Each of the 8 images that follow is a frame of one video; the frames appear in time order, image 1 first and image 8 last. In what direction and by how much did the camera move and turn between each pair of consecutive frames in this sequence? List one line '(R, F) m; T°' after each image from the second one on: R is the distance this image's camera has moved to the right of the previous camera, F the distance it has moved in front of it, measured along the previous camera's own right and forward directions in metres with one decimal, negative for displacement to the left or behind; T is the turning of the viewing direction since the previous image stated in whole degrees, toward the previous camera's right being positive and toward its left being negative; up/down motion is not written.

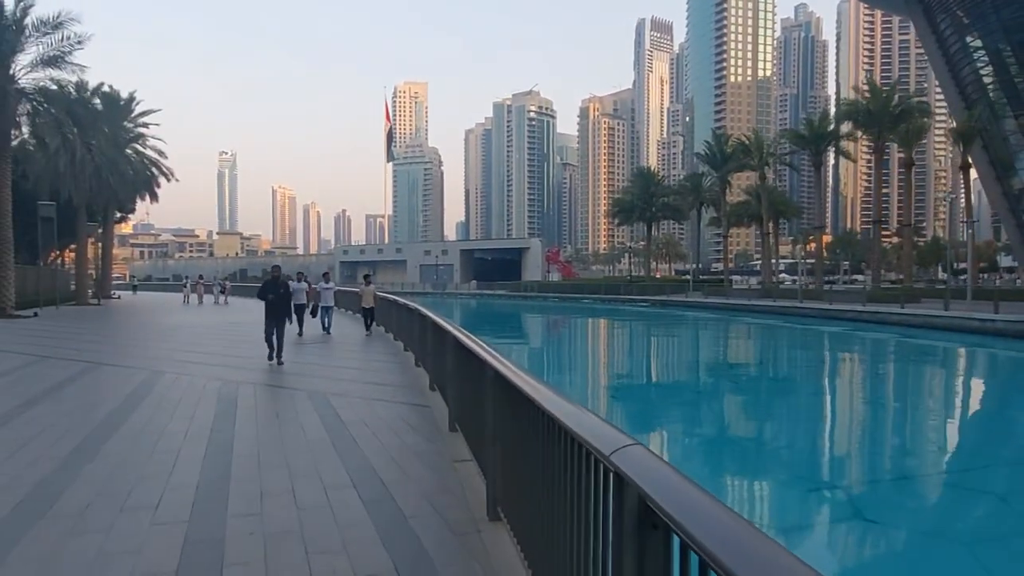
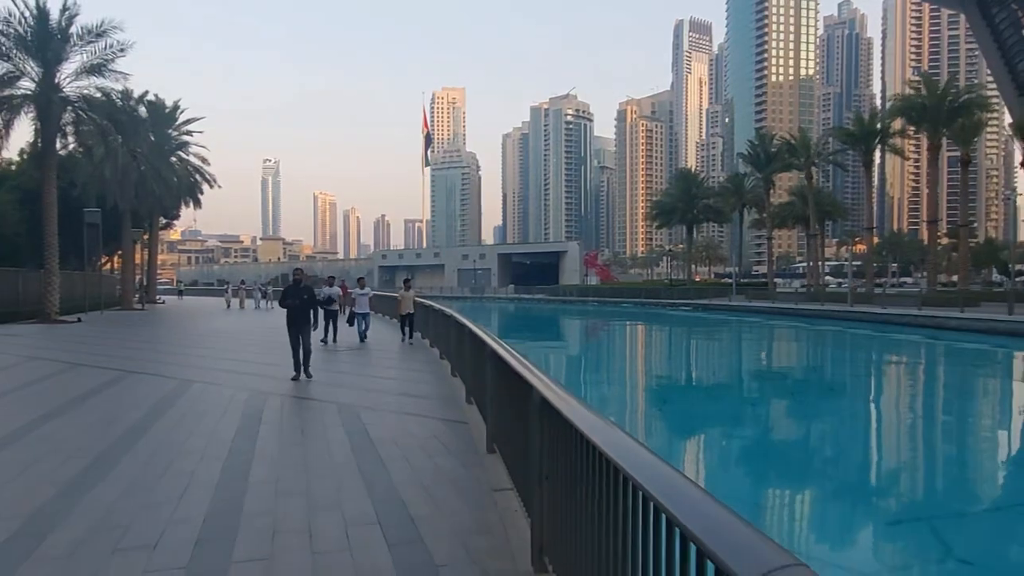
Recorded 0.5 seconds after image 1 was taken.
(0.0, +0.4) m; -3°
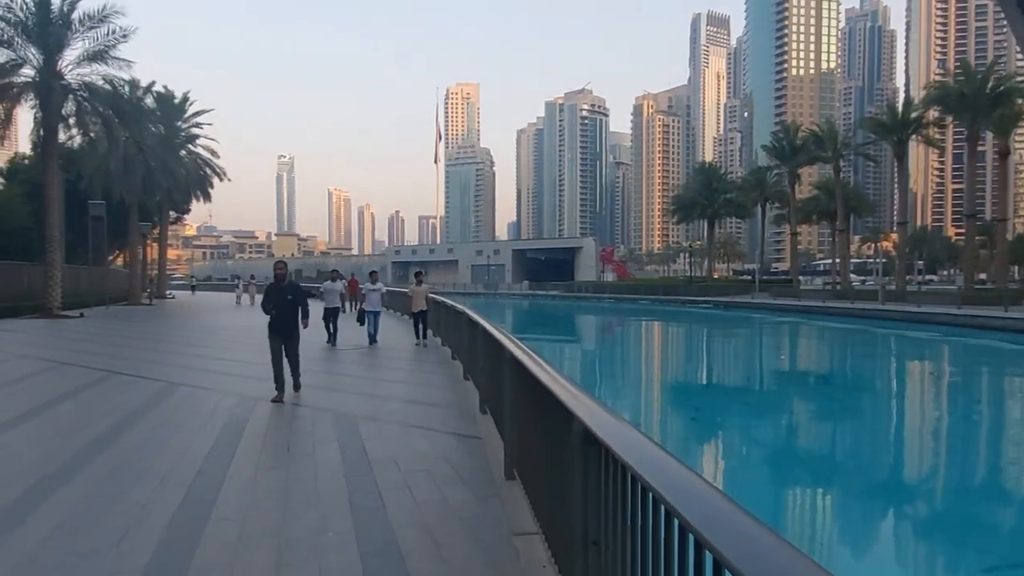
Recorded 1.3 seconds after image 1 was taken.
(-0.1, +0.9) m; -1°
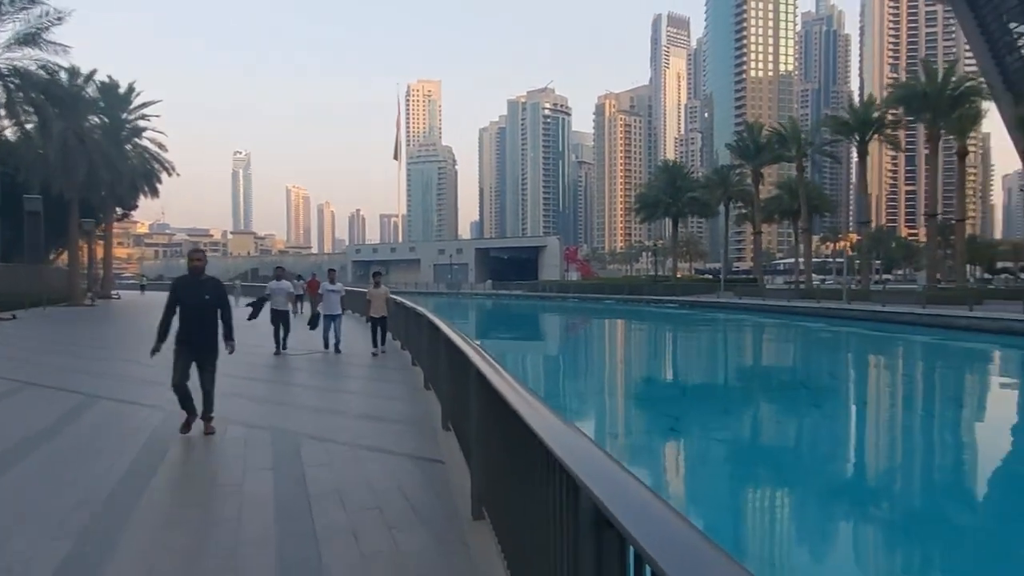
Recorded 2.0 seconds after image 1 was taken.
(0.0, +0.7) m; +3°
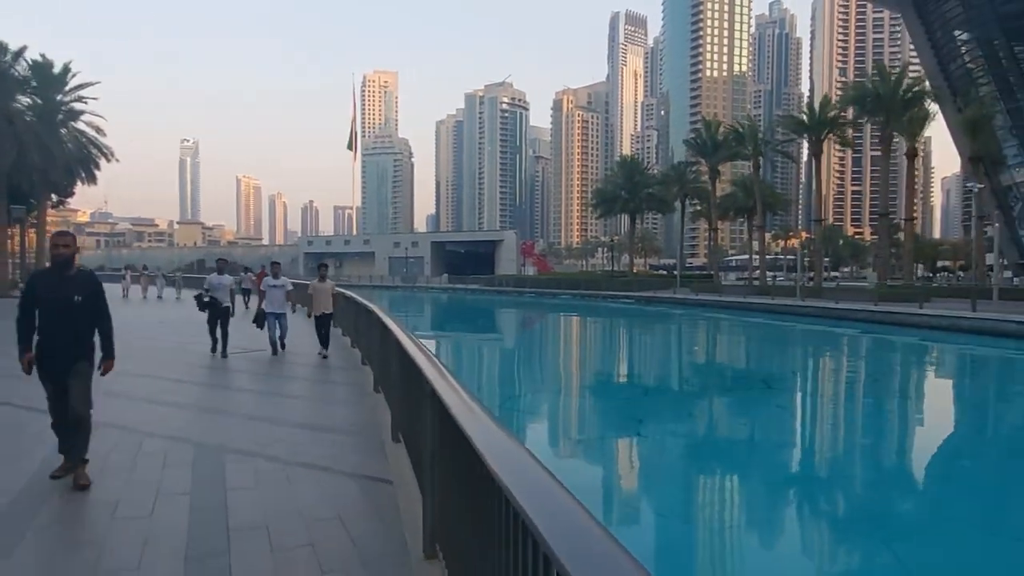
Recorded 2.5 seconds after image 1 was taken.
(0.0, +0.5) m; +4°
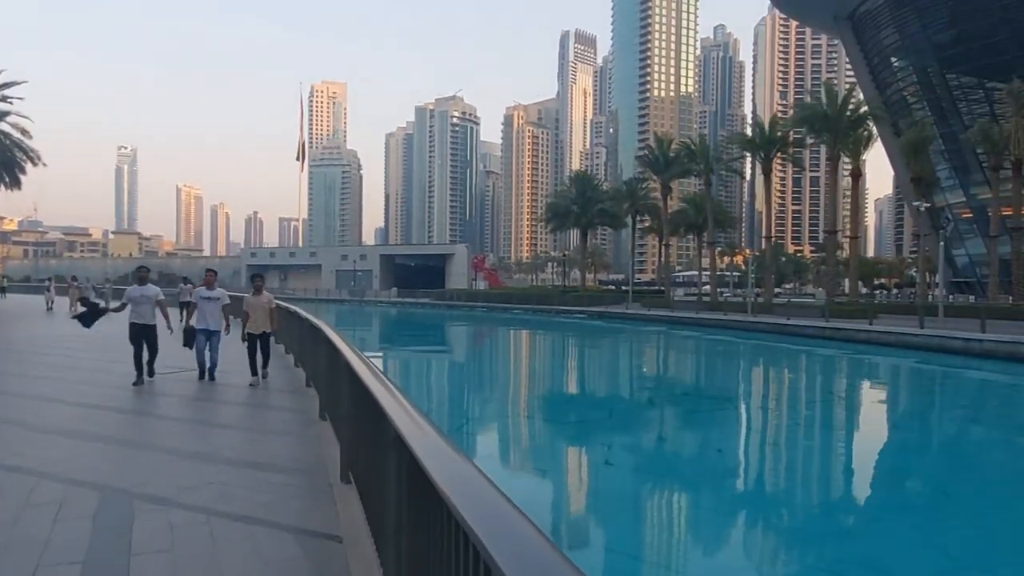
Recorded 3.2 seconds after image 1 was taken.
(-0.1, +0.6) m; +4°
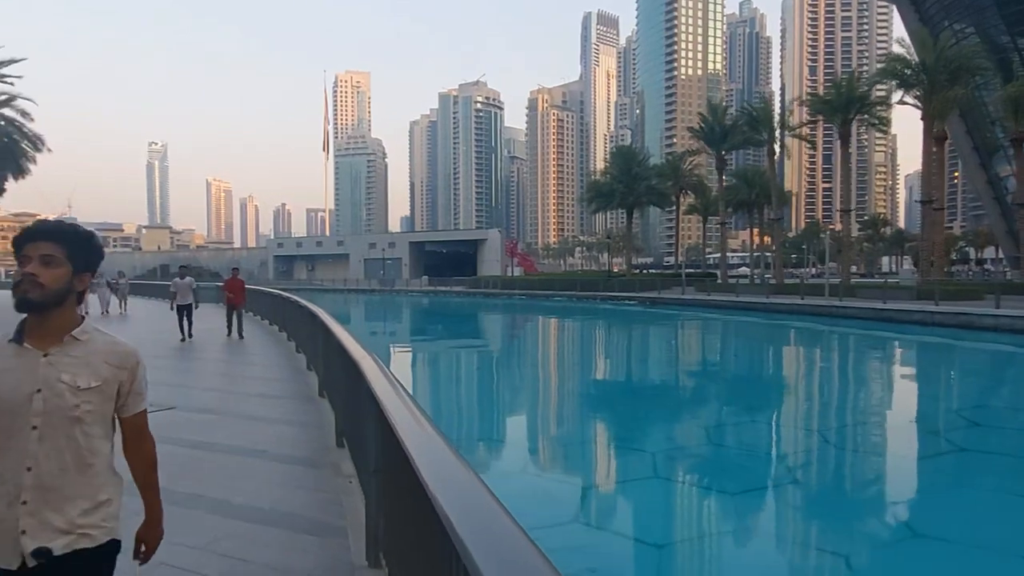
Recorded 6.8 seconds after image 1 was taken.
(-0.8, +2.4) m; -2°
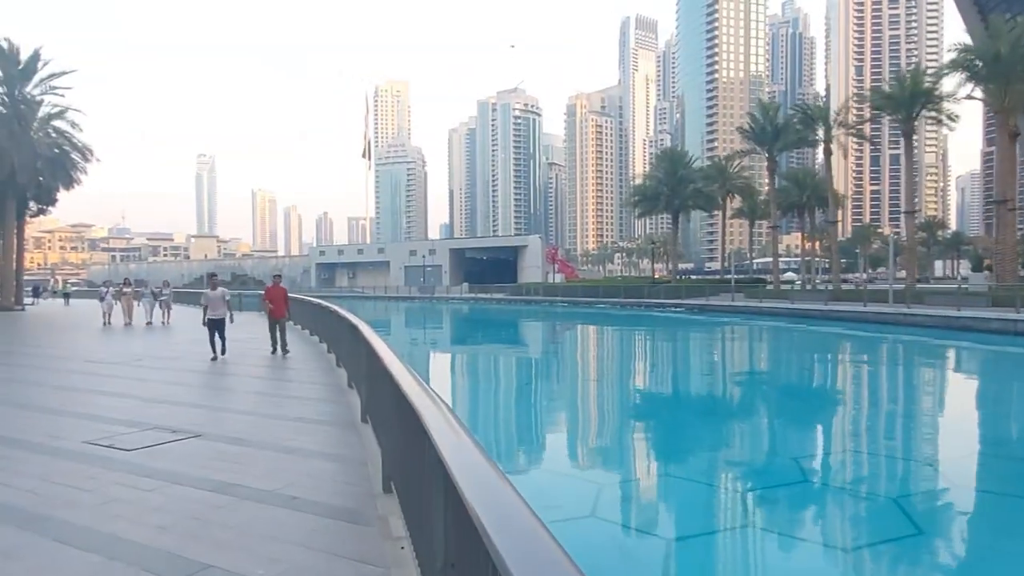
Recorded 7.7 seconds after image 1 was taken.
(-0.2, +0.7) m; -3°
